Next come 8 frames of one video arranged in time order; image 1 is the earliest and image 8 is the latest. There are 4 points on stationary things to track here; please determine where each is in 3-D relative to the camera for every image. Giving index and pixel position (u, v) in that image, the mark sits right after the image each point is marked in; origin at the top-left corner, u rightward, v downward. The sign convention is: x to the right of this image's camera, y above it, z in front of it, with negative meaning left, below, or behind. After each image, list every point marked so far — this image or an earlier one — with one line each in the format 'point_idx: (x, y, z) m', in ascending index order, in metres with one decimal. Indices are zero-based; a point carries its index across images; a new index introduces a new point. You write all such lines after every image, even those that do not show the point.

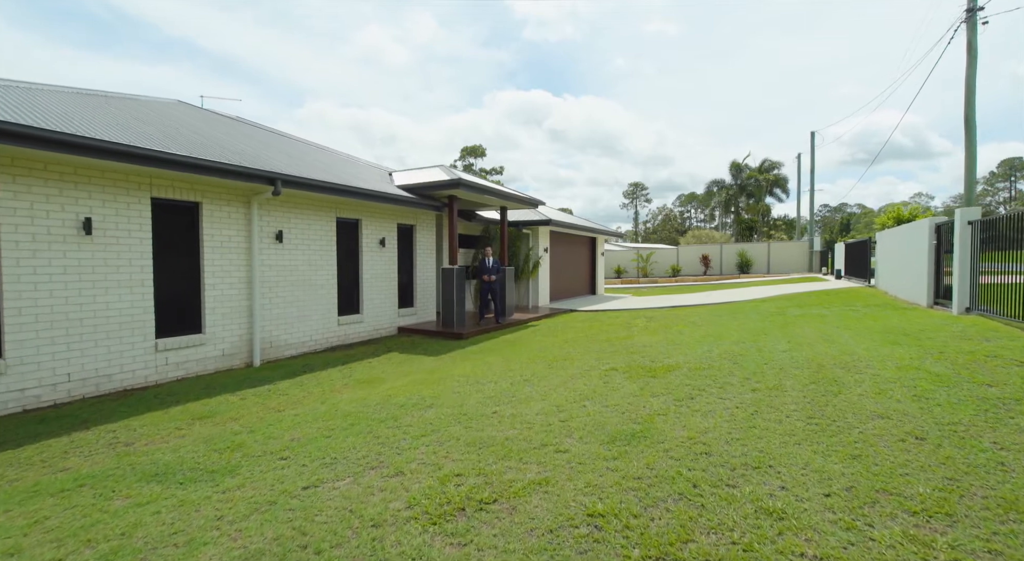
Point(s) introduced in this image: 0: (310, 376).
0: (-2.8, -1.3, +7.2) m
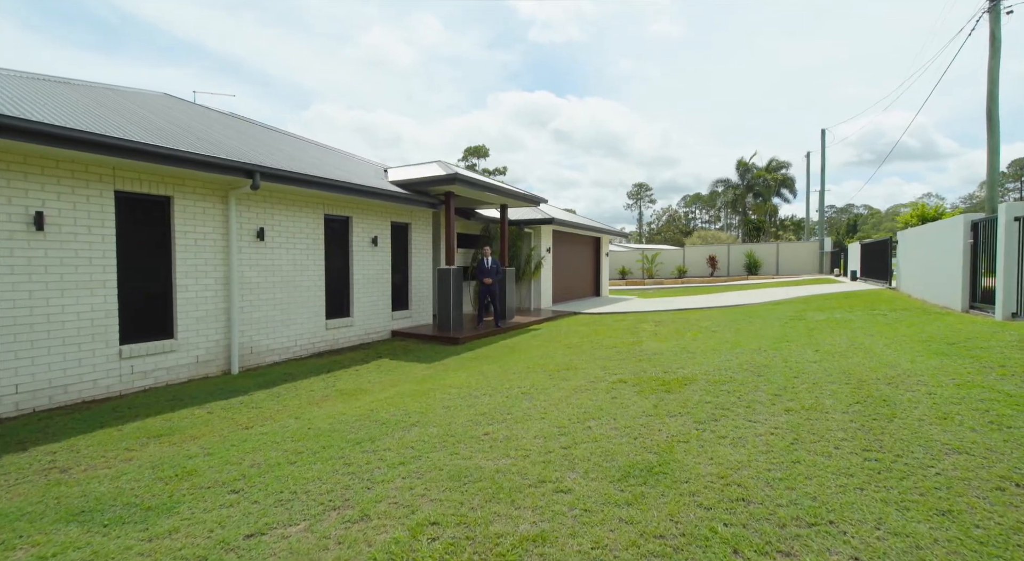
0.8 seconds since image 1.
0: (-2.8, -1.4, +6.6) m
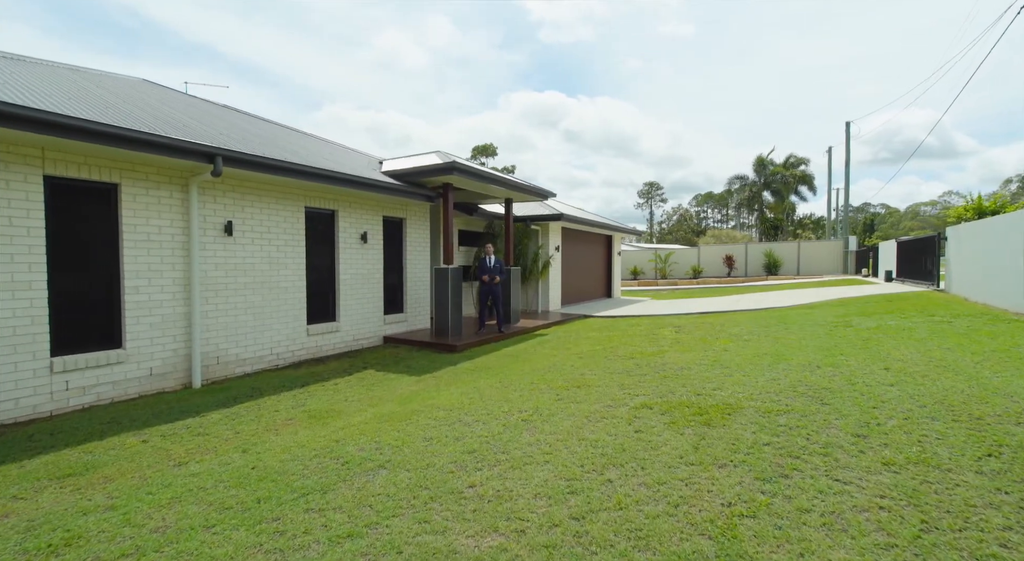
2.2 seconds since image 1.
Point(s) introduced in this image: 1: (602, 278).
0: (-2.8, -1.4, +5.7) m
1: (+3.0, +0.1, +17.7) m
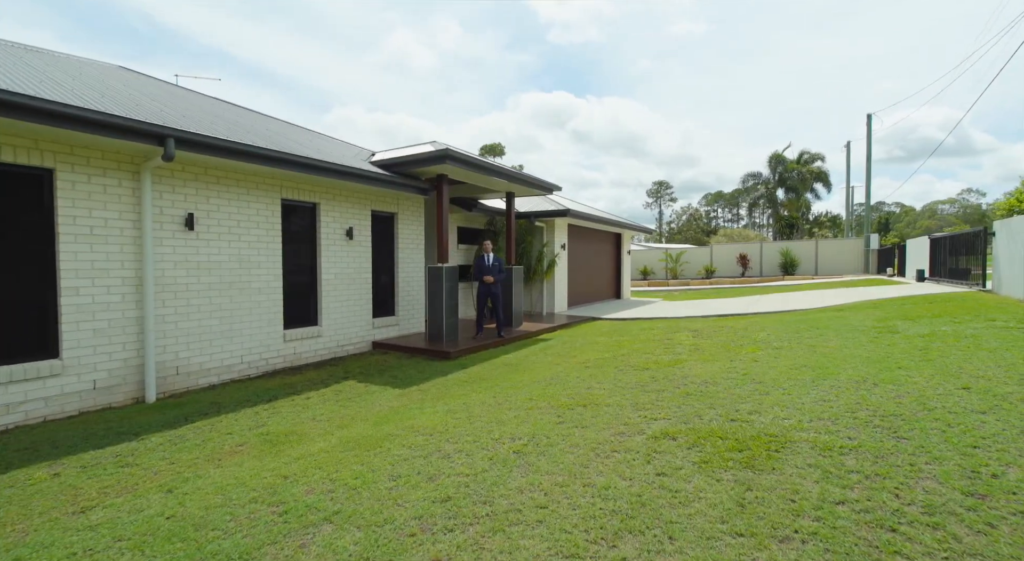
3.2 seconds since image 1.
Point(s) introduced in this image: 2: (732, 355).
0: (-2.8, -1.4, +4.9) m
1: (+3.2, +0.1, +16.8) m
2: (+2.5, -0.9, +6.1) m
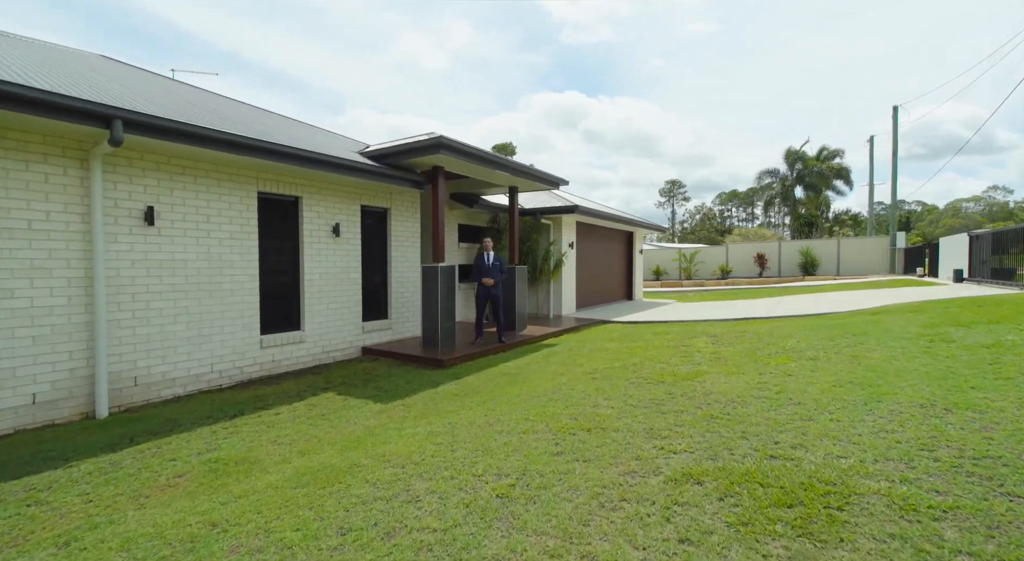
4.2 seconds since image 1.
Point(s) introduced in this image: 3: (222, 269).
0: (-2.9, -1.4, +4.2) m
1: (+3.3, +0.1, +16.0) m
2: (+2.5, -0.9, +5.3) m
3: (-3.5, +0.1, +6.4) m
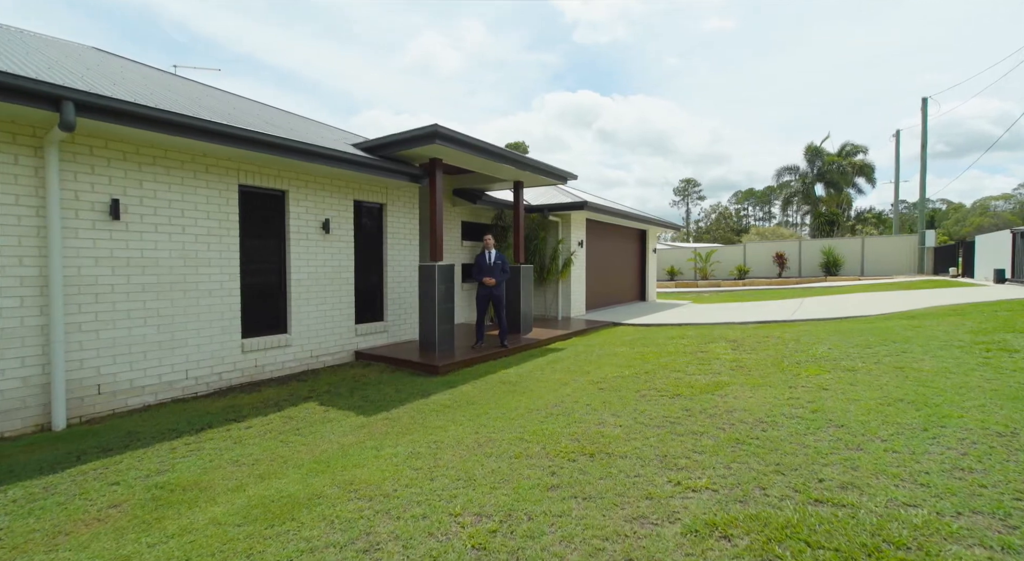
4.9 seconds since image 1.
0: (-3.0, -1.4, +3.7) m
1: (+3.6, +0.1, +15.4) m
2: (+2.5, -0.9, +4.7) m
3: (-3.5, +0.1, +5.9) m
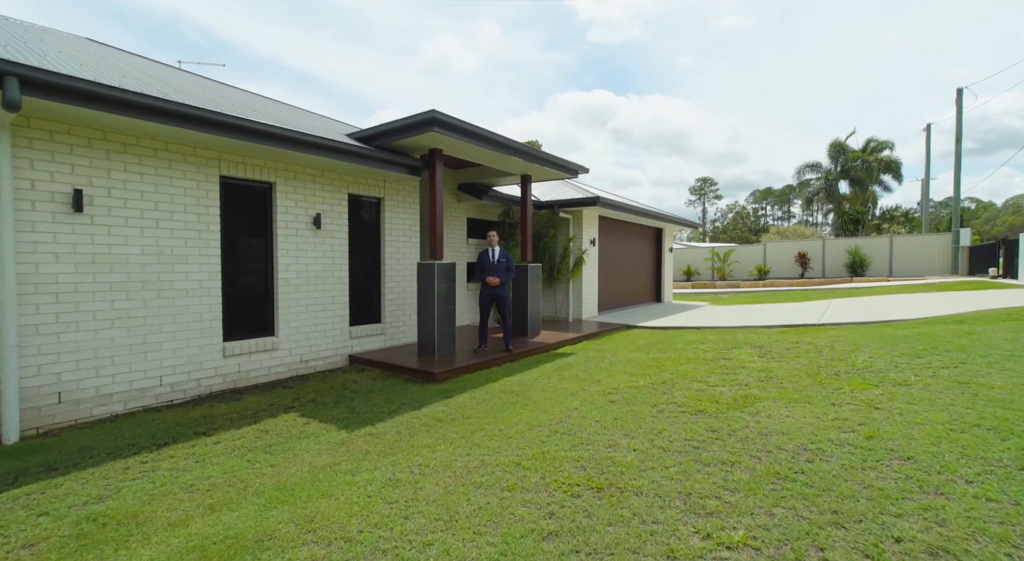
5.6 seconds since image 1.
0: (-3.0, -1.3, +3.2) m
1: (+3.9, +0.1, +14.7) m
2: (+2.5, -0.9, +4.1) m
3: (-3.5, +0.2, +5.4) m
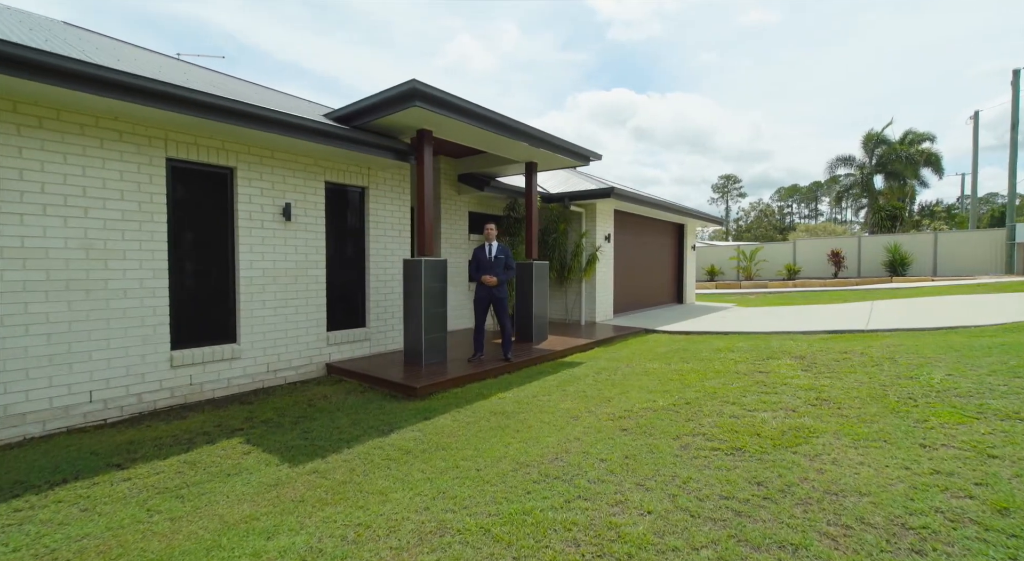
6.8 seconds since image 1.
0: (-3.2, -1.3, +2.4) m
1: (+4.1, +0.1, +13.6) m
2: (+2.3, -0.9, +3.0) m
3: (-3.6, +0.2, +4.6) m
